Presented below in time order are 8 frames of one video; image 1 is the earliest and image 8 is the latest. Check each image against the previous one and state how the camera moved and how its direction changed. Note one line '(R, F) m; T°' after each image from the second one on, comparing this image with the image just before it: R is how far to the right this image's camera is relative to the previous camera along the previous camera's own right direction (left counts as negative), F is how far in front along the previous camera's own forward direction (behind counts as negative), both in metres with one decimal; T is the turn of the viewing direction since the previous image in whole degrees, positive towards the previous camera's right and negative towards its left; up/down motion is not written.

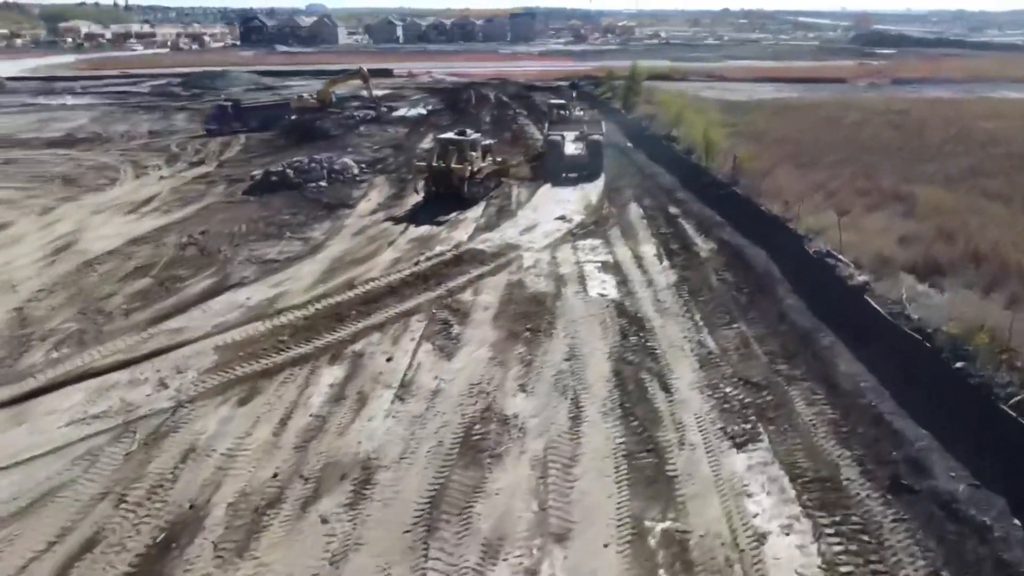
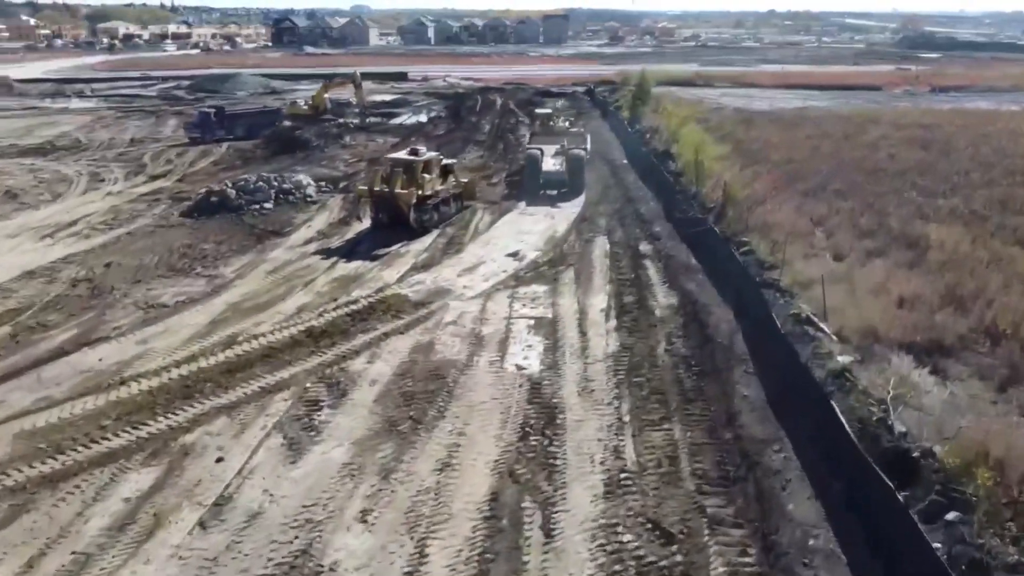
(+1.9, +2.6) m; -3°
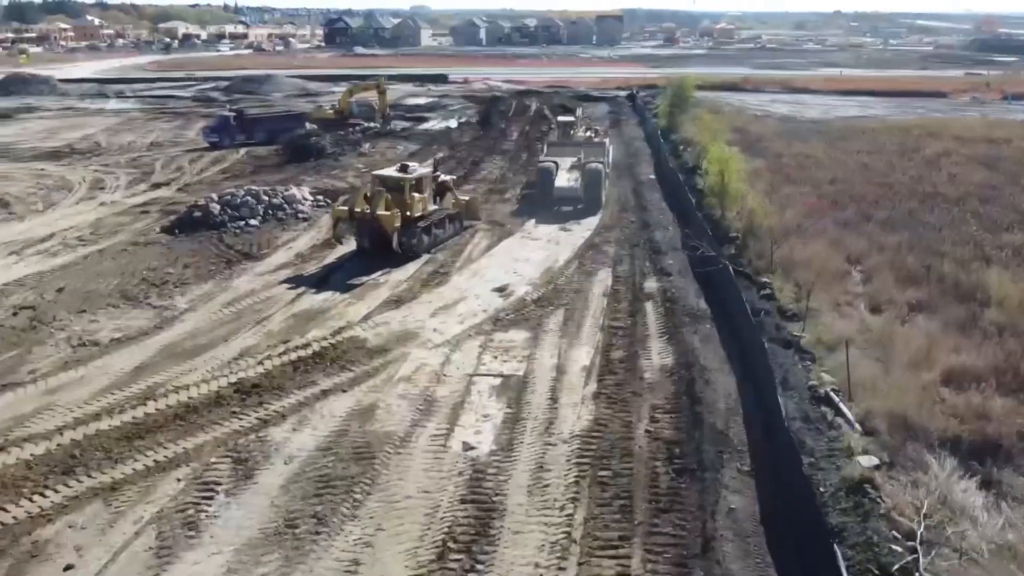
(+1.1, +2.0) m; -4°
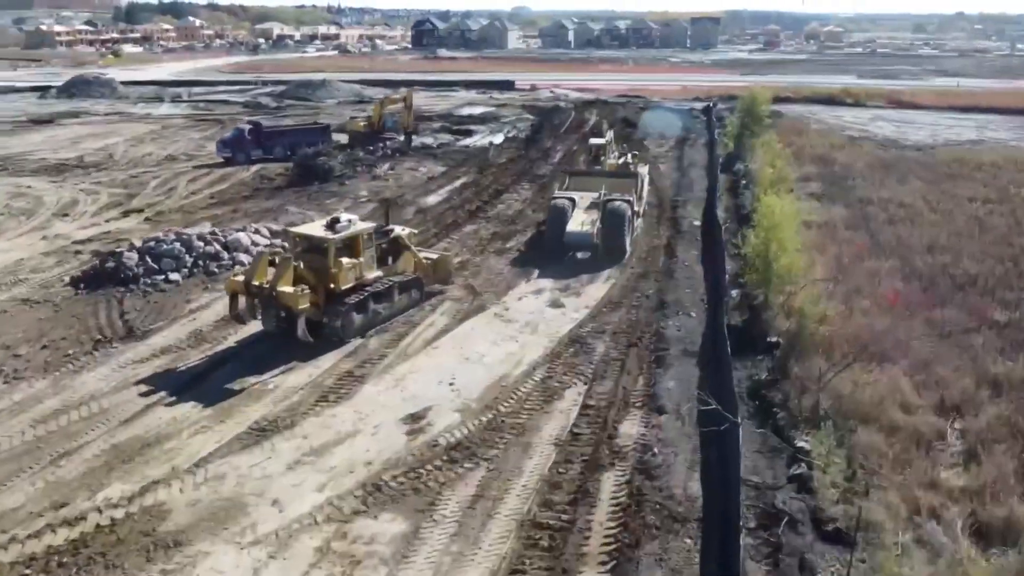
(+2.0, +4.5) m; -6°
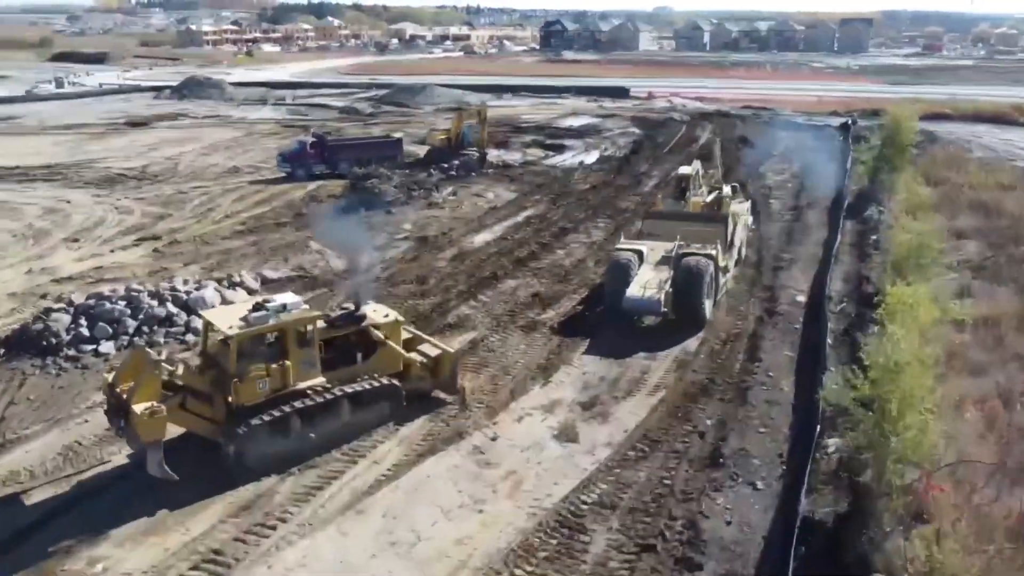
(+1.5, +4.2) m; -9°
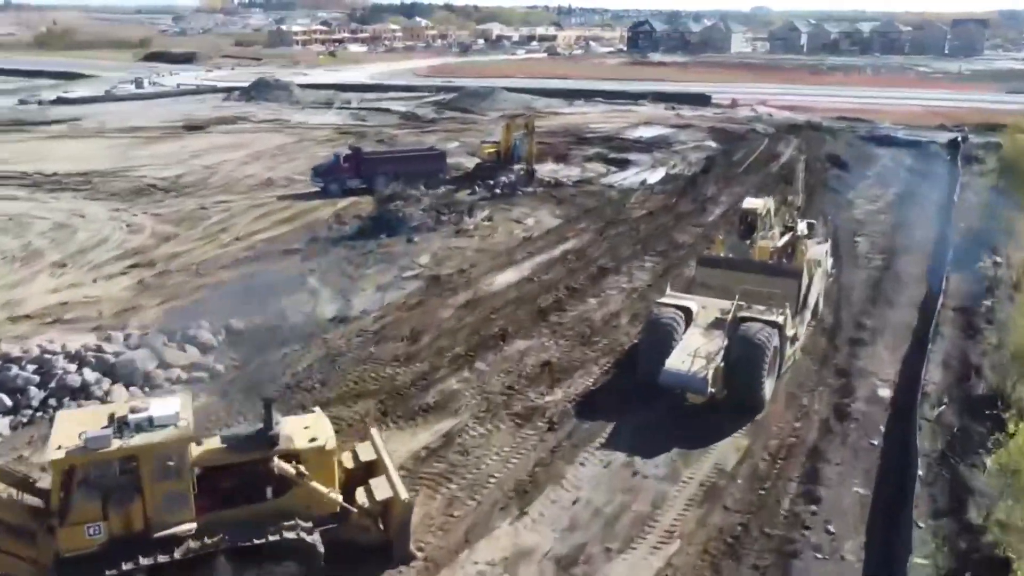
(+1.2, +2.9) m; -6°
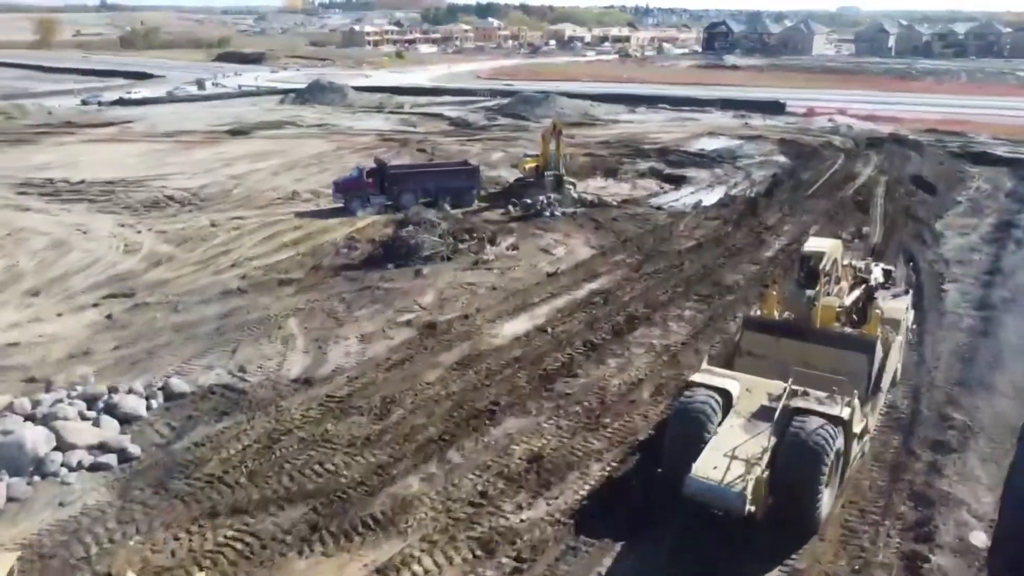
(+1.0, +2.5) m; -5°
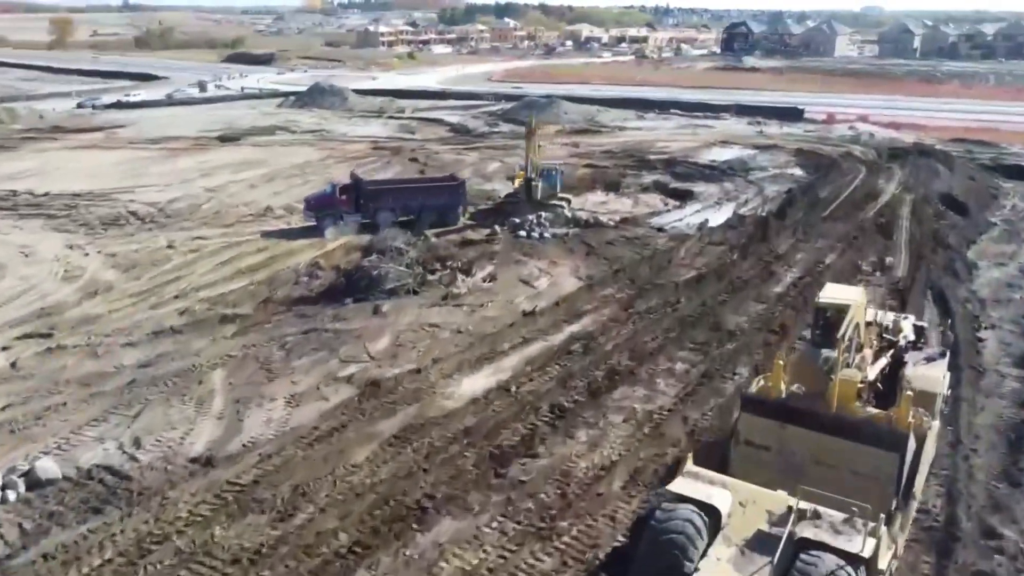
(+0.9, +2.1) m; -1°
